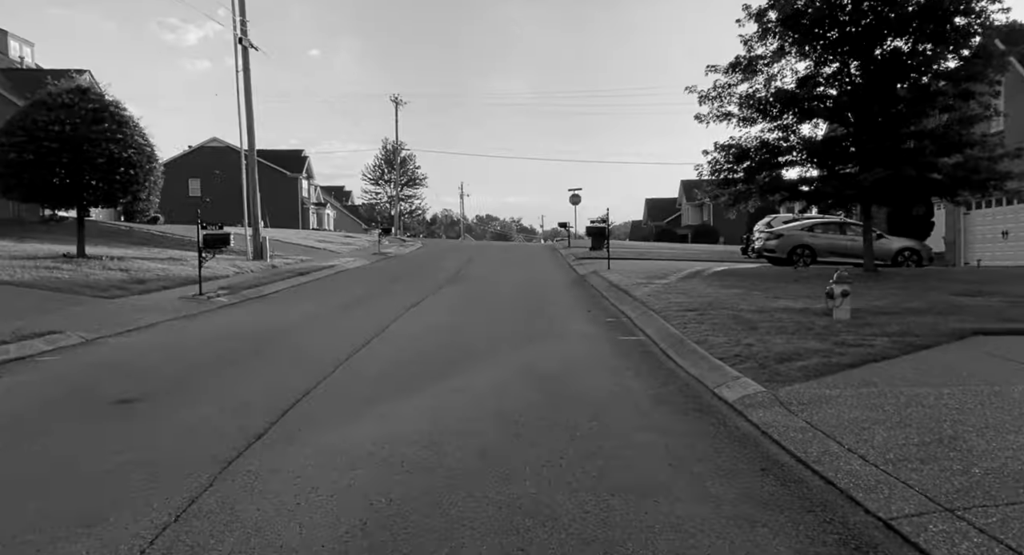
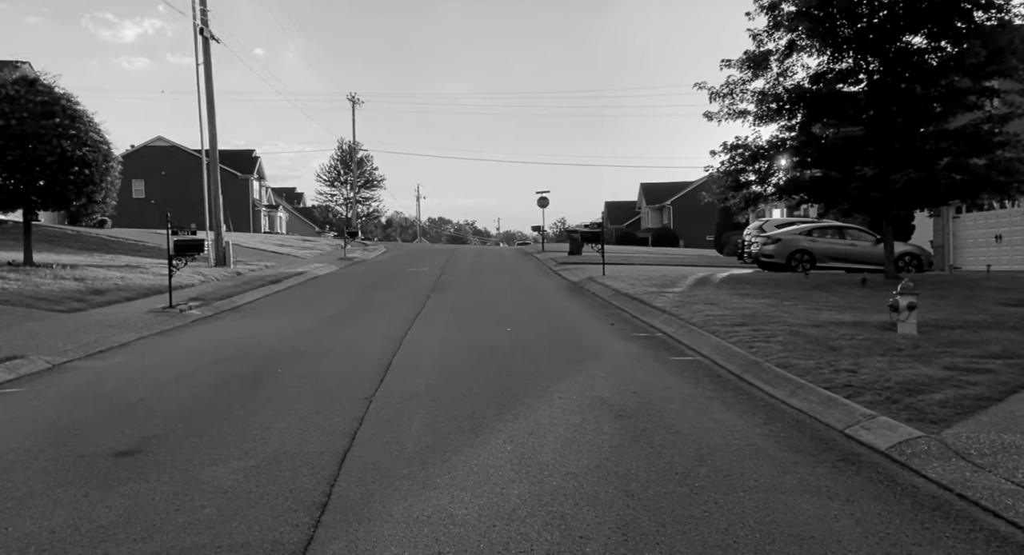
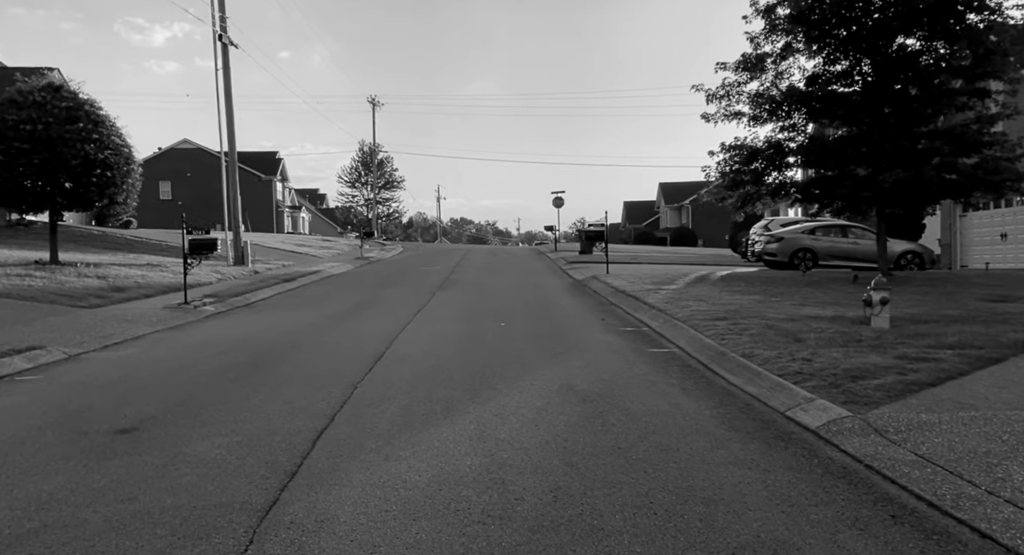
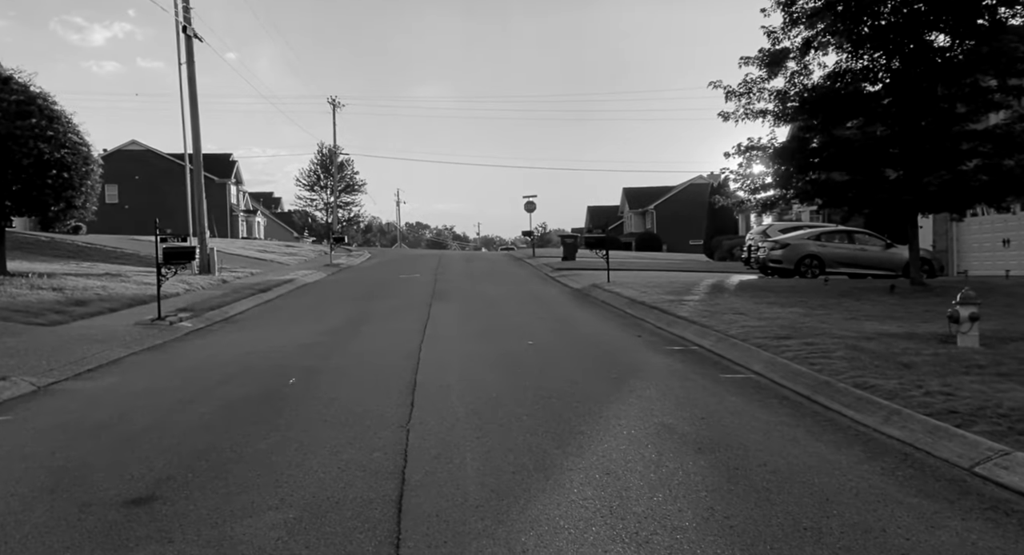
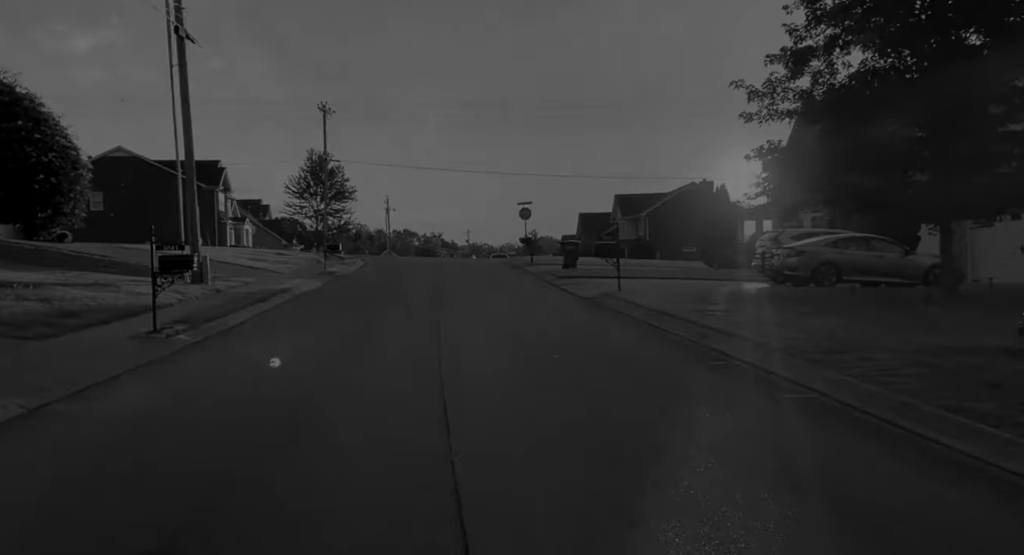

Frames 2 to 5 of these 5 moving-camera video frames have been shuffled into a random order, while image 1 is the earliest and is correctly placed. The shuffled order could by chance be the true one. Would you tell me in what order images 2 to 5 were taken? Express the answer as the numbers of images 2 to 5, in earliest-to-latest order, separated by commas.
3, 2, 4, 5
